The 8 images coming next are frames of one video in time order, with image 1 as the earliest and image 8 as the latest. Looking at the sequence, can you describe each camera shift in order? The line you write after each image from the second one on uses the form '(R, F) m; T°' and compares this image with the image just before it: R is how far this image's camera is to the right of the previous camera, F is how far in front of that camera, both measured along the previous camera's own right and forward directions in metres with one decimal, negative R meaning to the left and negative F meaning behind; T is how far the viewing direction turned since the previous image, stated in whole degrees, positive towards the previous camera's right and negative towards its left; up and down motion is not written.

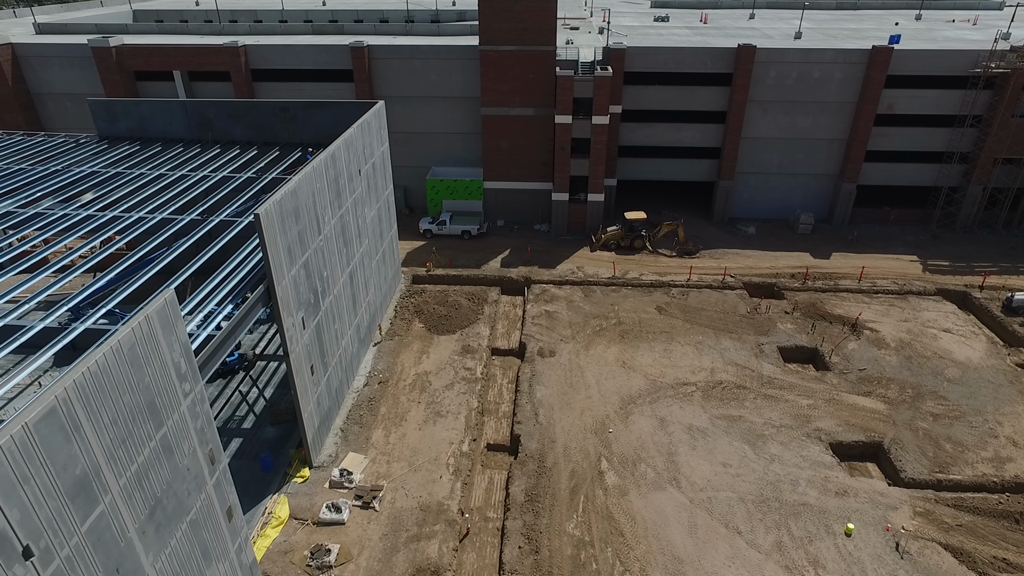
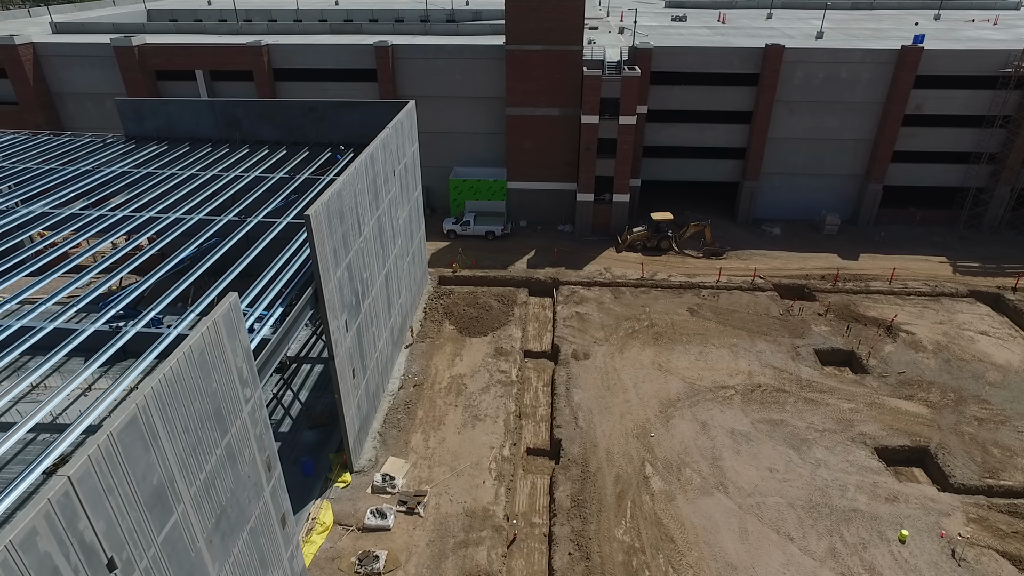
(-1.3, +0.2) m; 0°
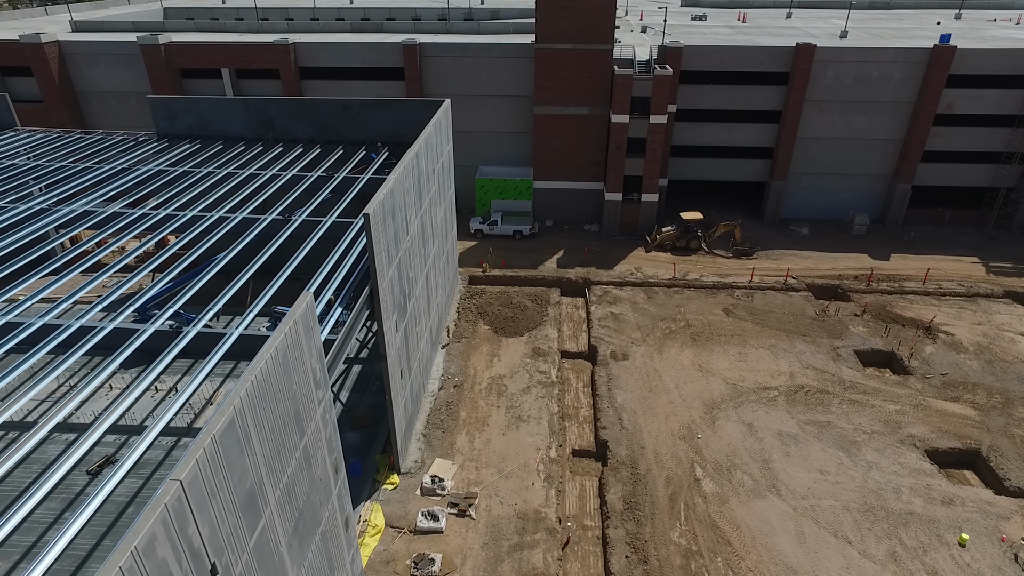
(-1.4, +0.2) m; 0°
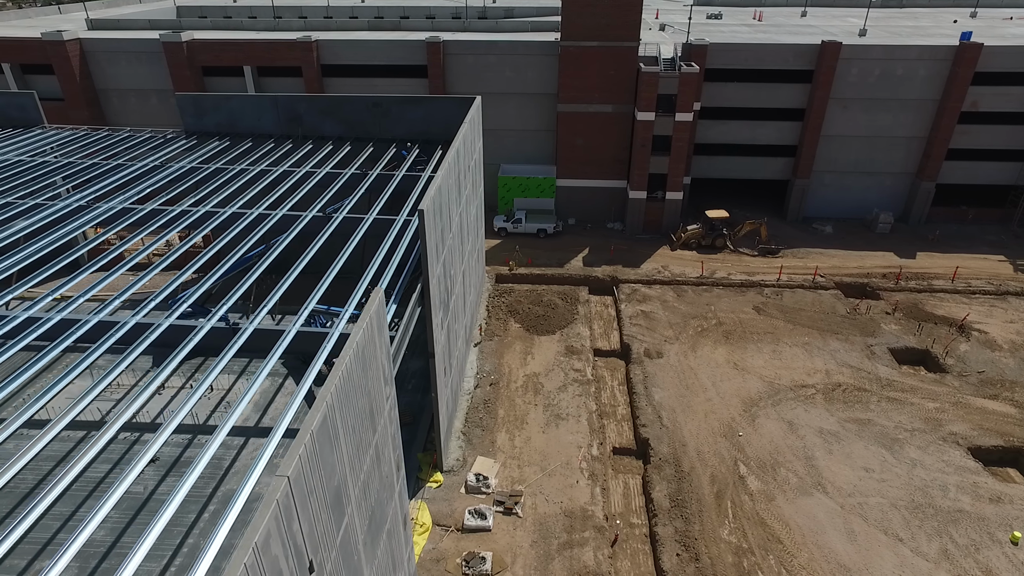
(-1.3, +0.1) m; 0°
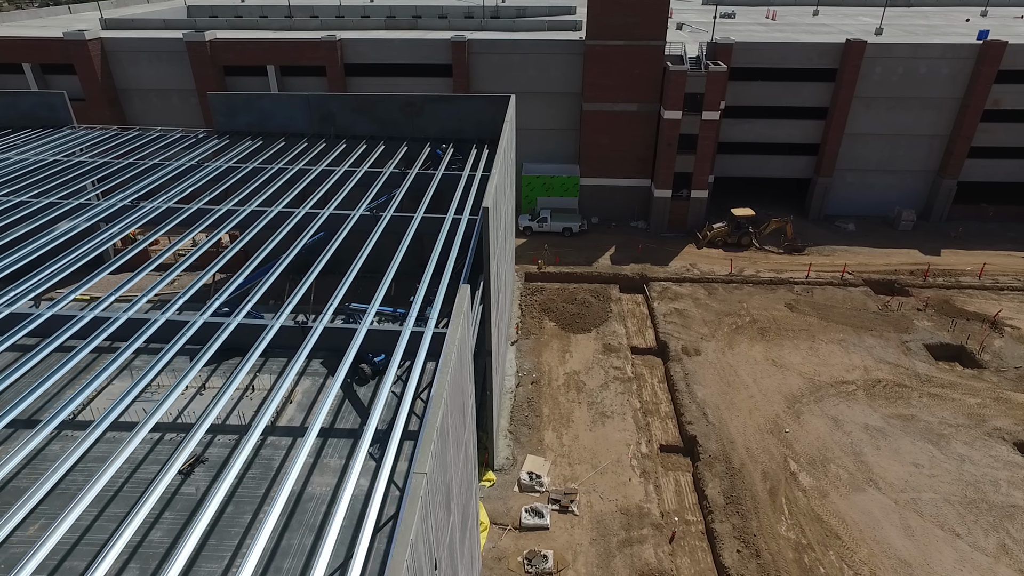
(-1.6, 0.0) m; +1°
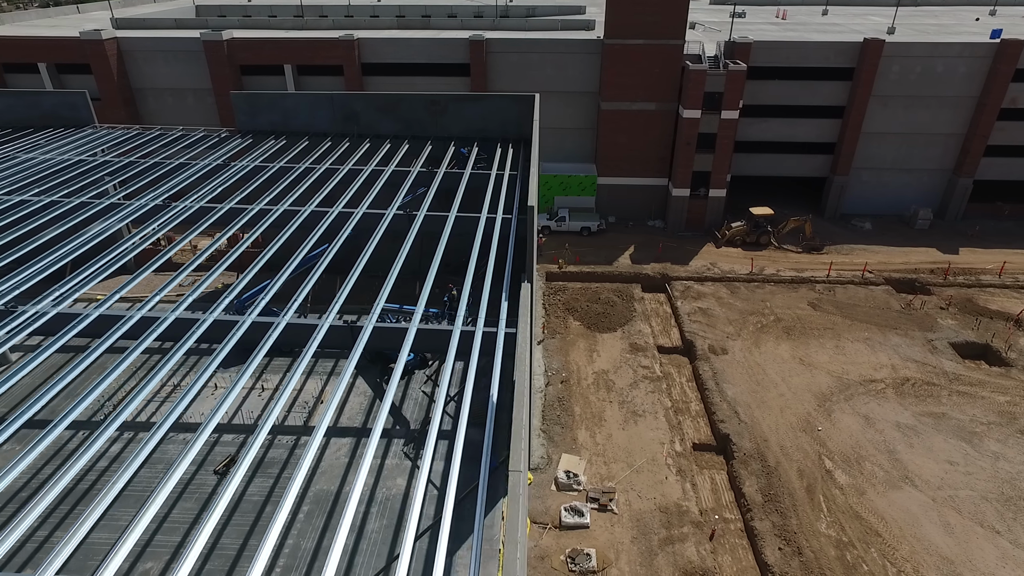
(-1.1, 0.0) m; 0°
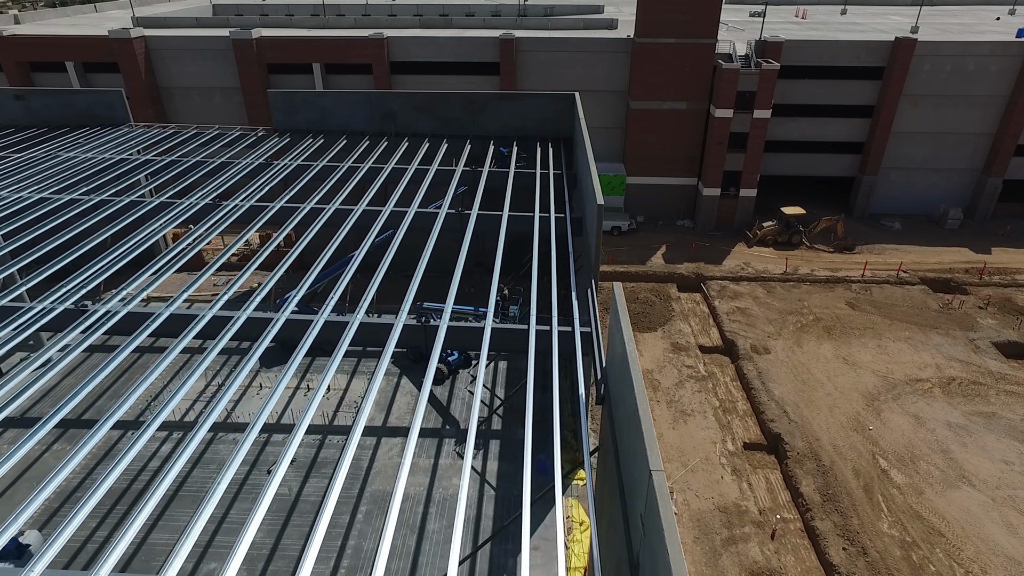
(-1.6, +0.1) m; 0°
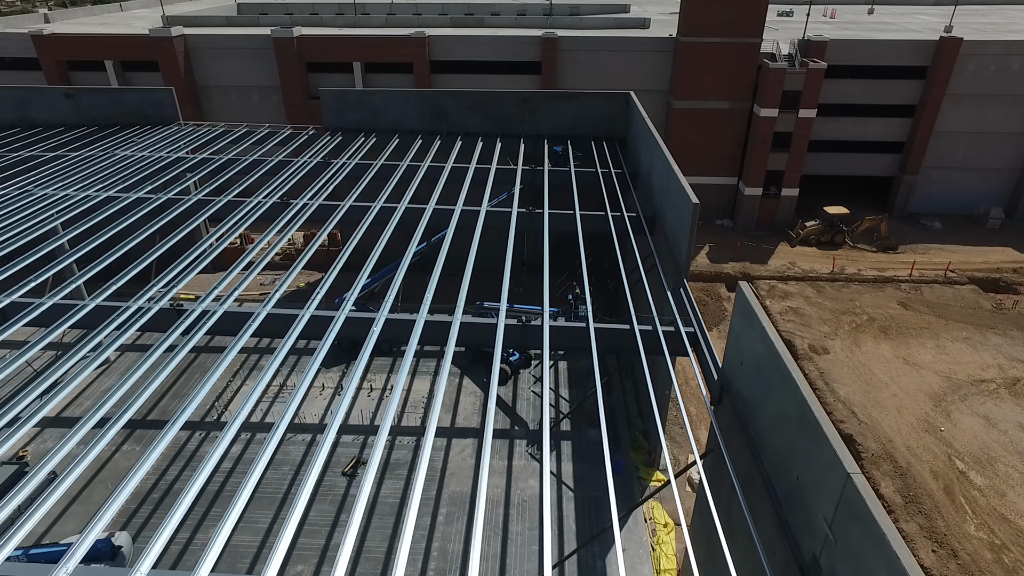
(-2.1, +0.1) m; 0°
